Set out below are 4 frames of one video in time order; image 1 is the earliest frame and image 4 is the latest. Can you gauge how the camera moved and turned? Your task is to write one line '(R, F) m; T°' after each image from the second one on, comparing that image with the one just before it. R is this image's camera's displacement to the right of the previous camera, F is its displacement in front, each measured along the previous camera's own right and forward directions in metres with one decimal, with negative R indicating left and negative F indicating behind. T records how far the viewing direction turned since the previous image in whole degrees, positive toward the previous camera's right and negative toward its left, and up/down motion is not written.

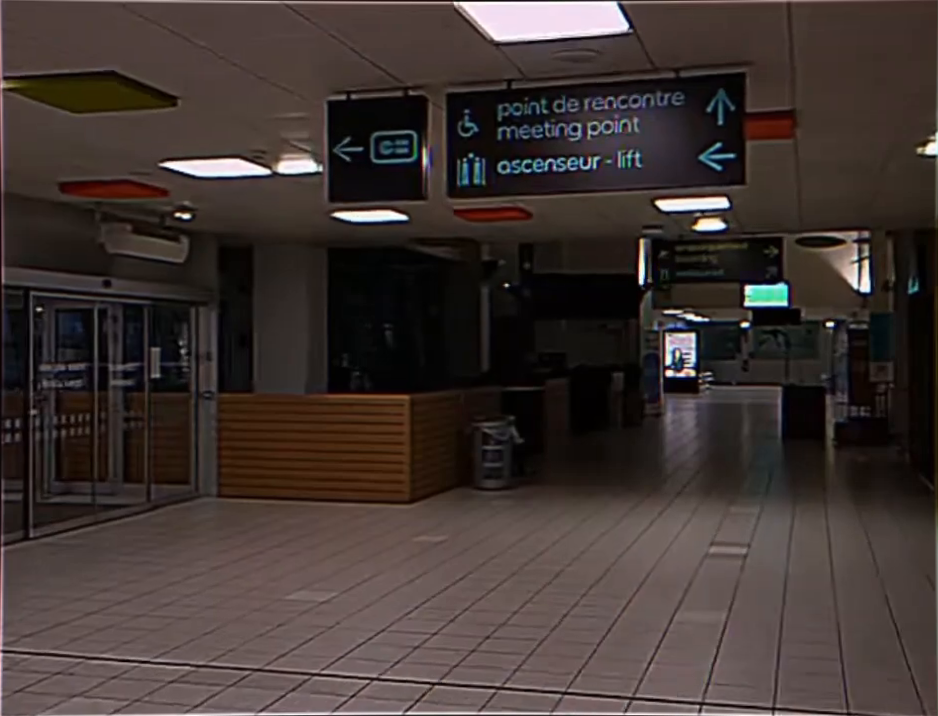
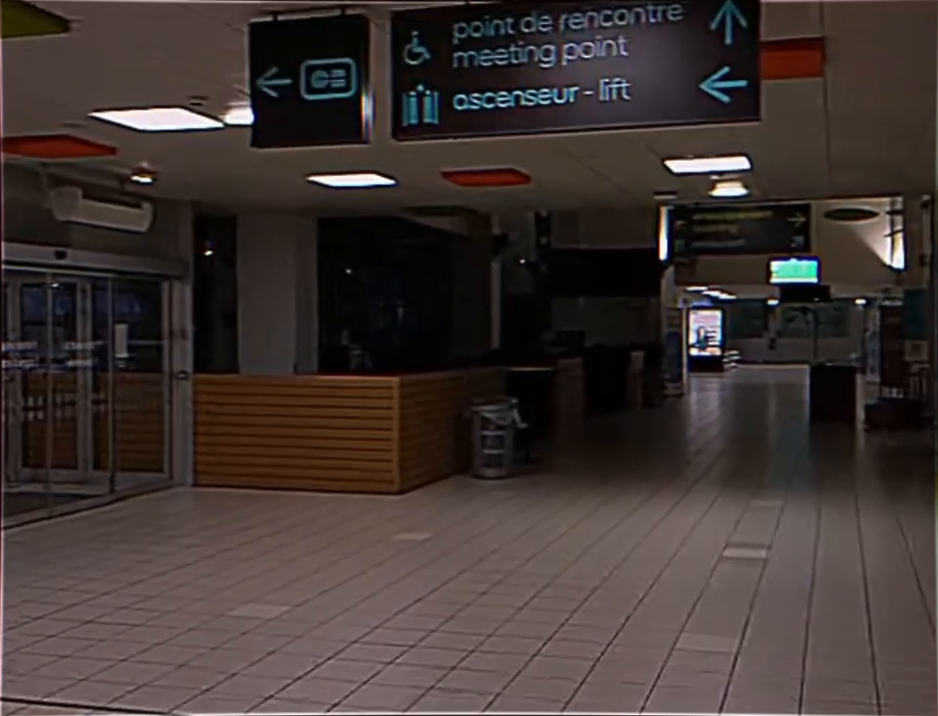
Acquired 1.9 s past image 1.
(+0.2, +0.8) m; -1°
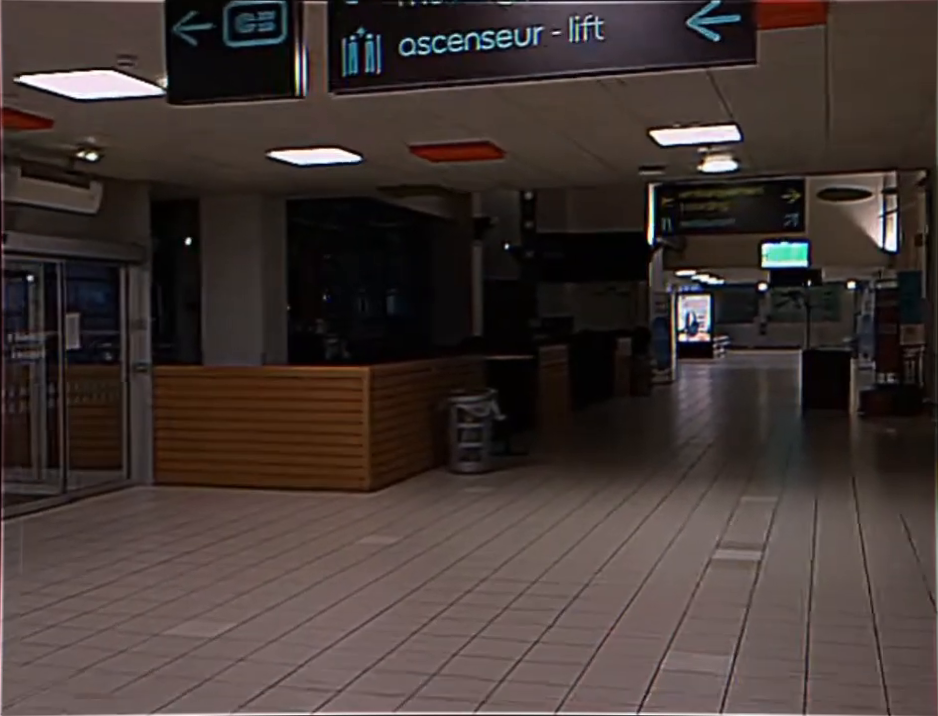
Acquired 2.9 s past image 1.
(+0.1, +0.5) m; 0°
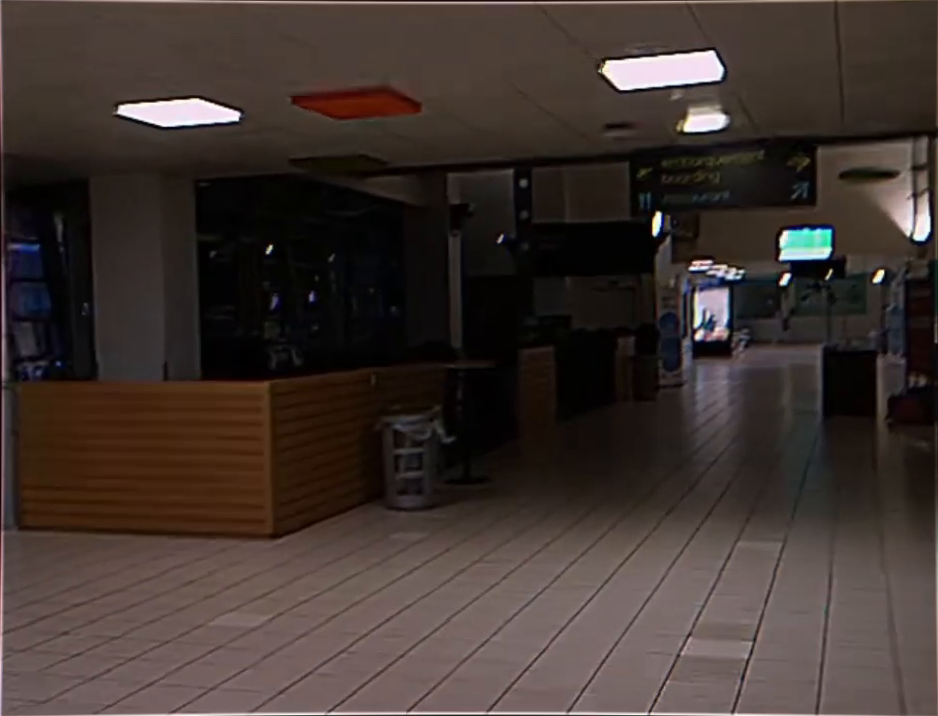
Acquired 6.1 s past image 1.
(+0.6, +1.7) m; -1°
